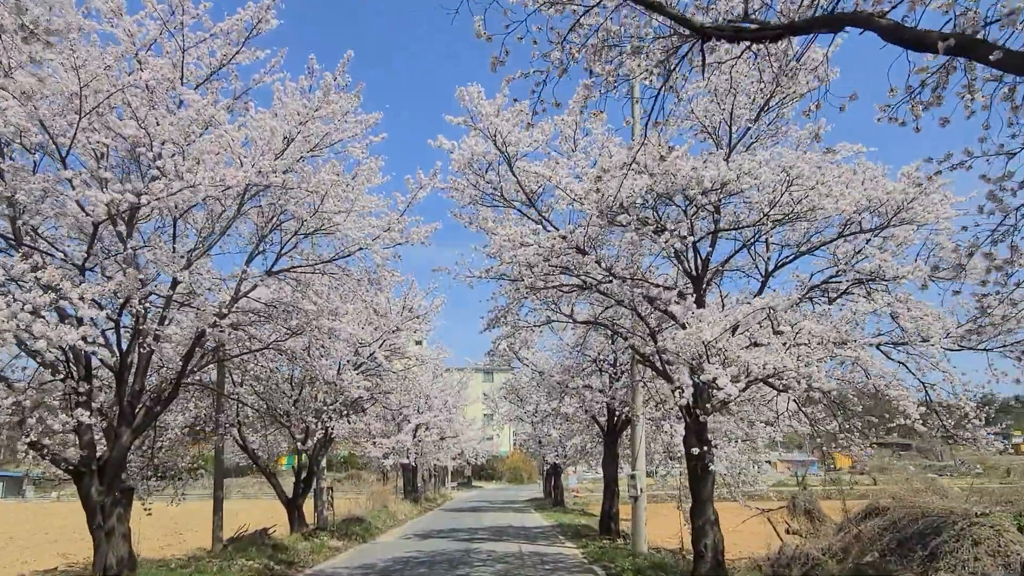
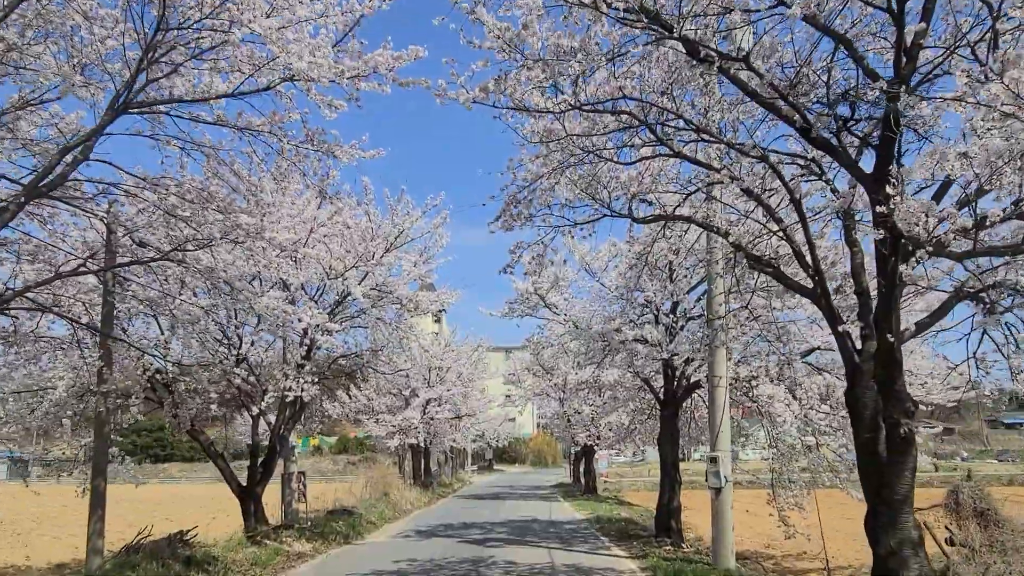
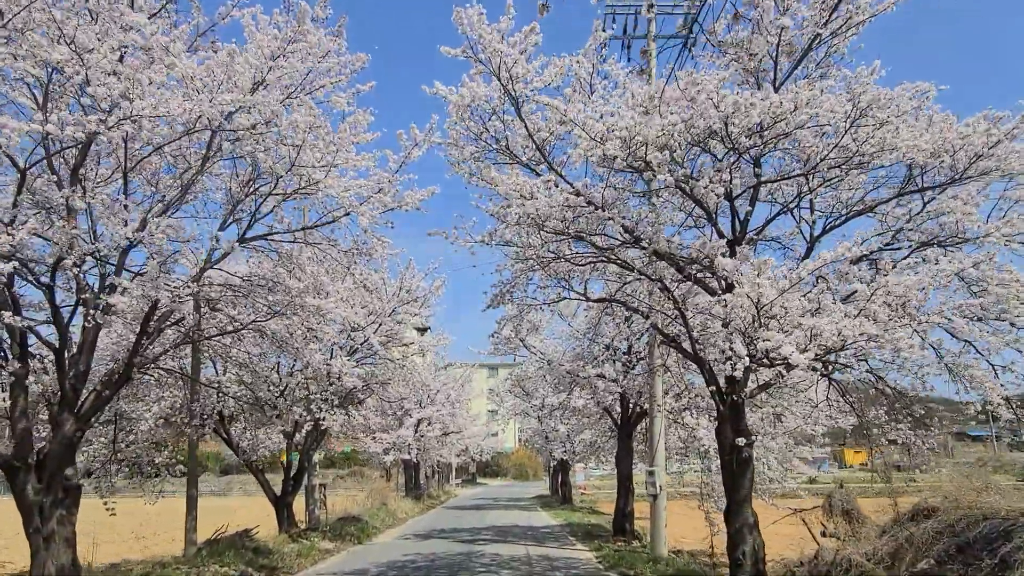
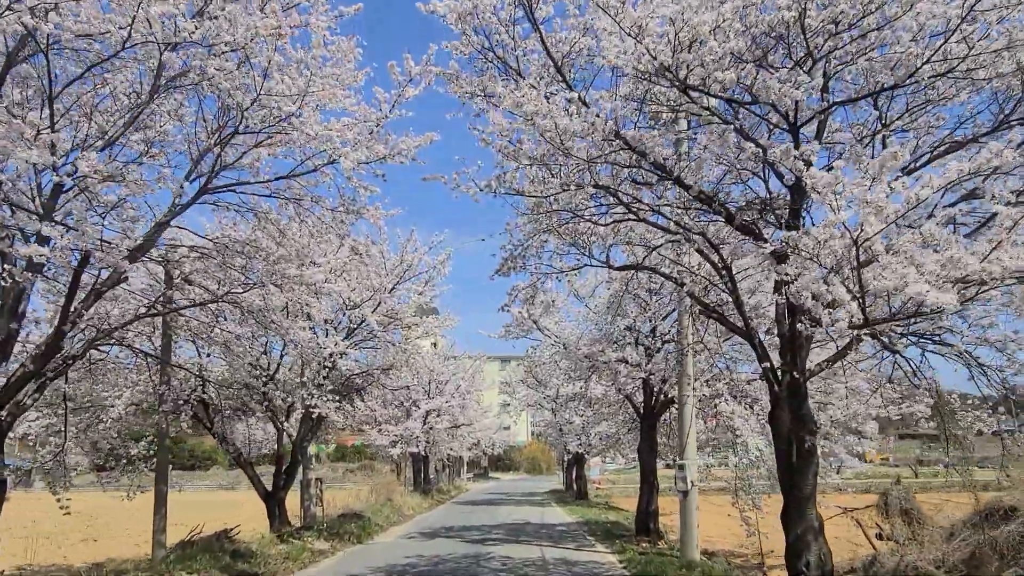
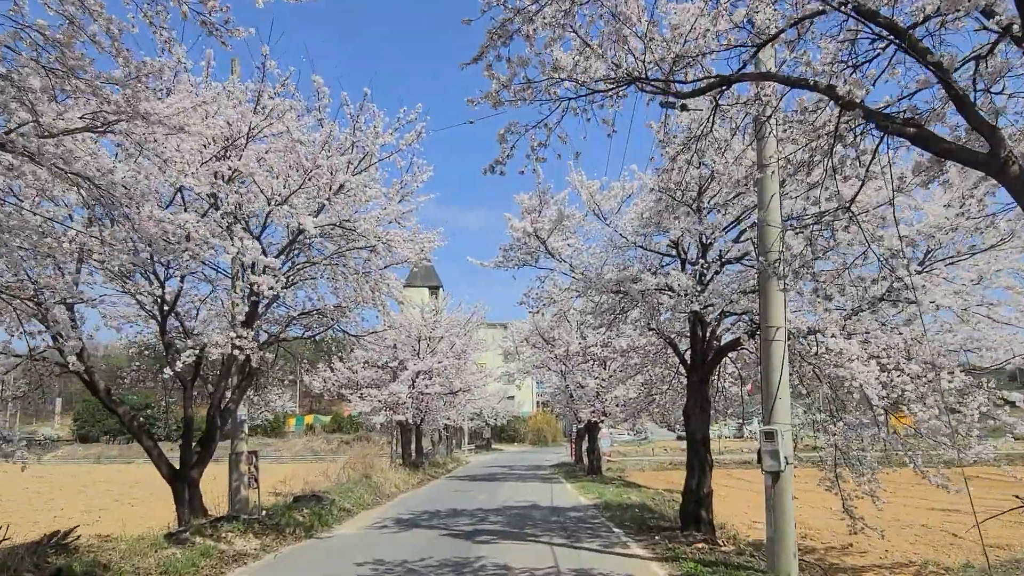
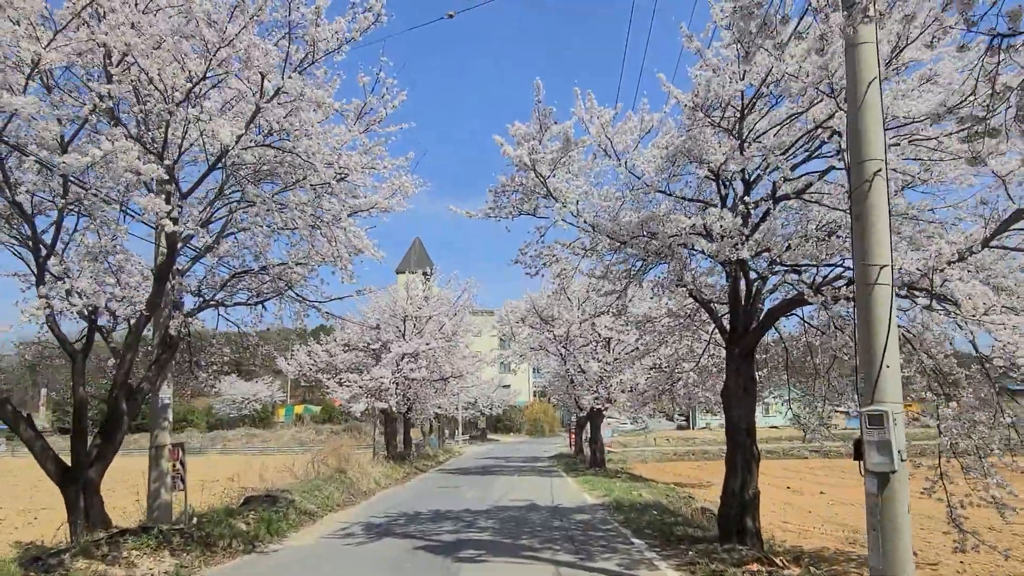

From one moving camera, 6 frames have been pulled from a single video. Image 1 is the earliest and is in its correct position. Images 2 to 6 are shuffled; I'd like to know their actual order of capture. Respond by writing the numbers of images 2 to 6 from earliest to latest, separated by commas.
3, 4, 2, 5, 6
